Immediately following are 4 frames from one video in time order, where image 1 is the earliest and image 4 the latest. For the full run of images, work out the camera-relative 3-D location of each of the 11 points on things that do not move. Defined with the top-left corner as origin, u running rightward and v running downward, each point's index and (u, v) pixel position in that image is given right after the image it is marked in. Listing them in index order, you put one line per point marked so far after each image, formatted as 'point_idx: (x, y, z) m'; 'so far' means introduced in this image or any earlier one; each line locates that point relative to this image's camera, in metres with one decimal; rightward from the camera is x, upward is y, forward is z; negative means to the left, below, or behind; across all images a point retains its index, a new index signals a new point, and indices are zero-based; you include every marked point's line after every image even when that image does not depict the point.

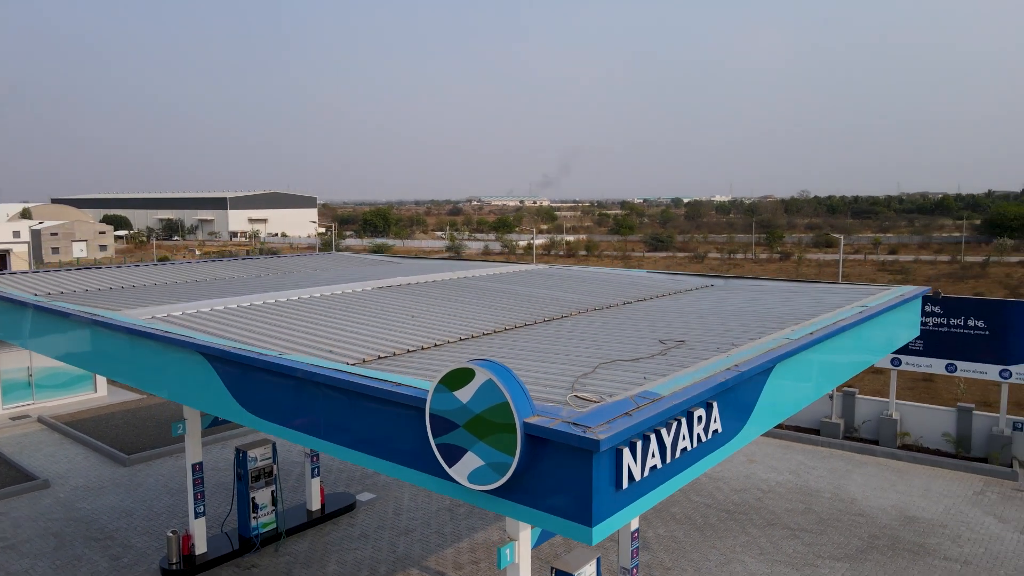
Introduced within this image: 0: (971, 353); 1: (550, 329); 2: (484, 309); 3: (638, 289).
0: (+6.7, -0.9, +10.6) m
1: (+0.2, -0.3, +4.6) m
2: (-0.2, -0.2, +5.4) m
3: (+1.2, 0.0, +6.7) m
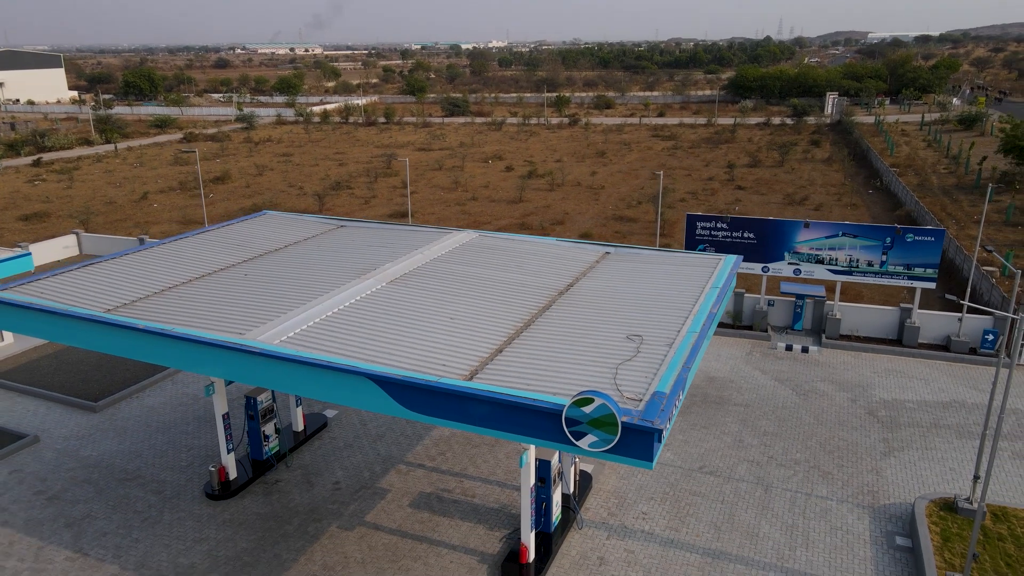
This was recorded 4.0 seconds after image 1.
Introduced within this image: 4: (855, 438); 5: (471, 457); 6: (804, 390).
0: (+4.8, +0.7, +15.1) m
1: (+0.4, -0.4, +7.5) m
2: (-0.2, -0.2, +8.1) m
3: (+0.7, +0.3, +9.6) m
4: (+5.3, -2.3, +11.4) m
5: (-0.6, -2.5, +10.7) m
6: (+5.1, -1.8, +12.9) m
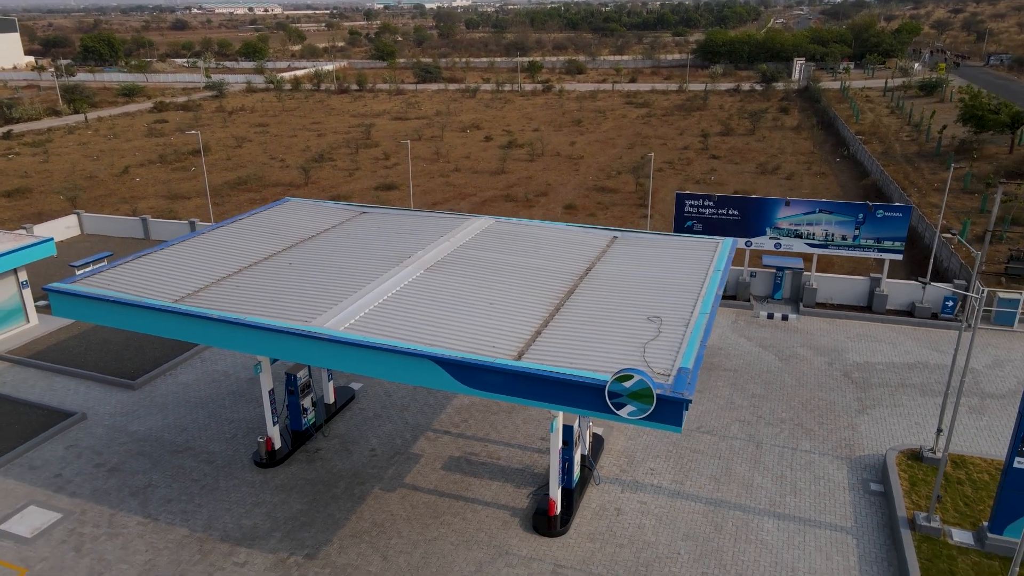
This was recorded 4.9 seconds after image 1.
0: (+4.9, +1.3, +16.2) m
1: (+0.8, -0.2, +8.5) m
2: (+0.1, 0.0, +9.1) m
3: (+1.0, +0.6, +10.6) m
4: (+5.6, -1.9, +12.7) m
5: (-0.3, -2.2, +11.7) m
6: (+5.3, -1.3, +14.2) m
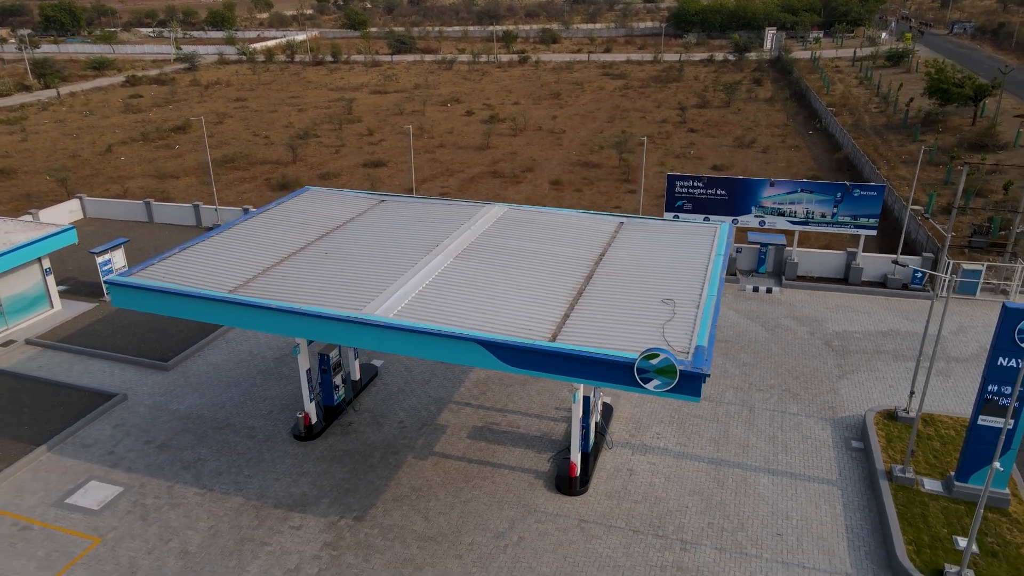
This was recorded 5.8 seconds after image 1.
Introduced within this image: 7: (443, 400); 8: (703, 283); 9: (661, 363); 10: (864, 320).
0: (+4.9, +1.9, +17.3) m
1: (+1.1, -0.1, +9.5) m
2: (+0.5, +0.2, +10.0) m
3: (+1.2, +0.9, +11.5) m
4: (+5.8, -1.5, +13.9) m
5: (-0.1, -1.9, +12.7) m
6: (+5.4, -0.8, +15.4) m
7: (-1.2, -1.9, +12.6) m
8: (+2.5, +0.1, +9.7) m
9: (+1.6, -0.8, +7.6) m
10: (+7.5, -0.7, +15.6) m
